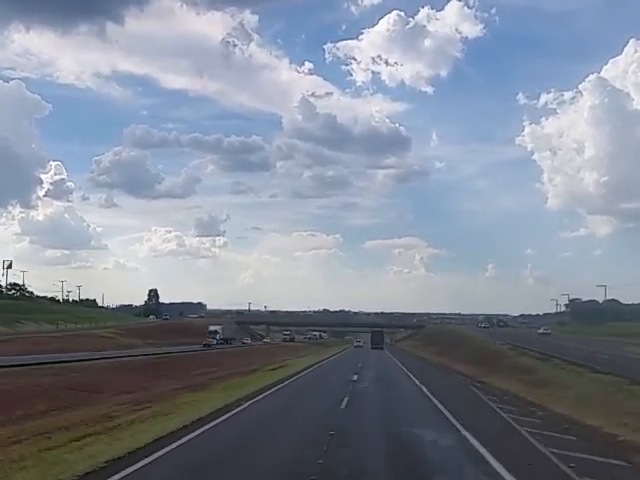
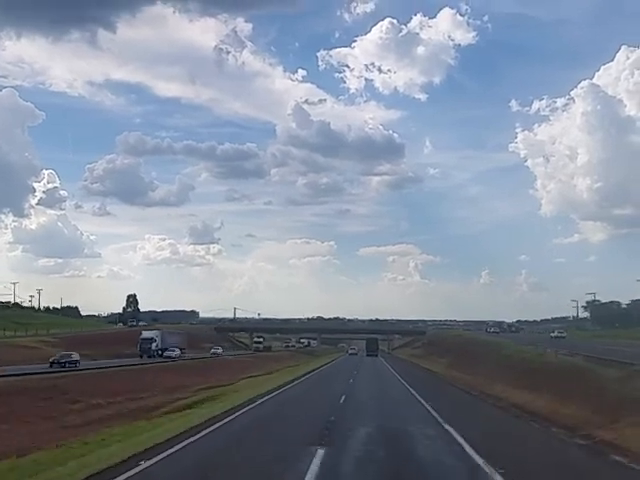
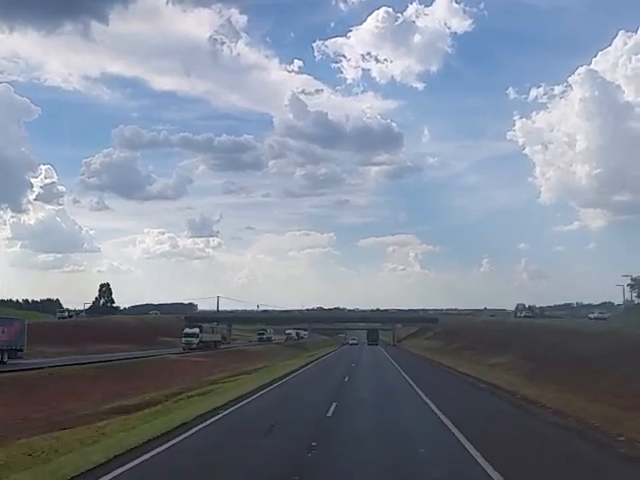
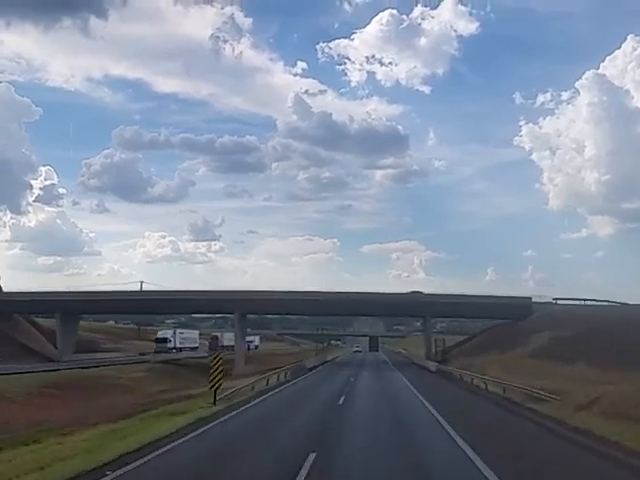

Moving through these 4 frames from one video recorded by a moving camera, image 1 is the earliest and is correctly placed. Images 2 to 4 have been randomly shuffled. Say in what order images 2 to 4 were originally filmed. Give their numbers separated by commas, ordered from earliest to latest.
2, 3, 4
